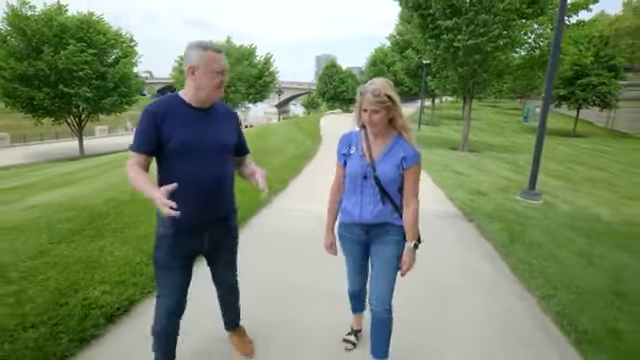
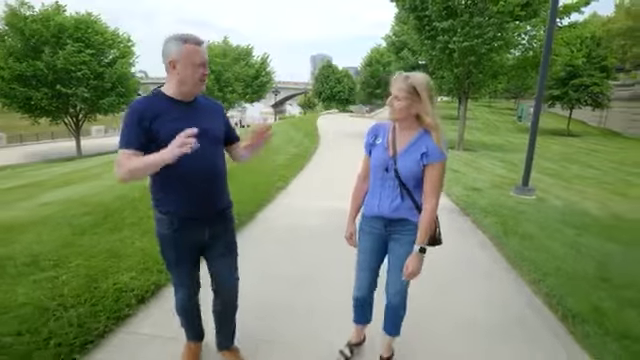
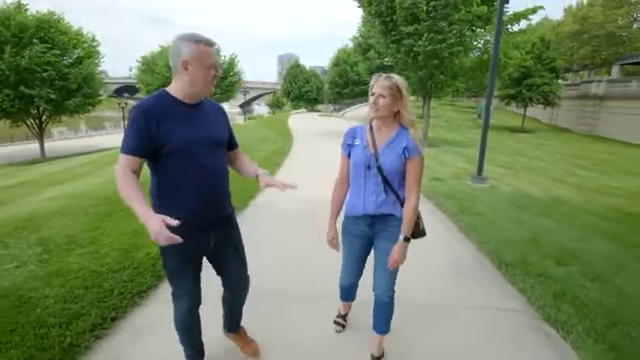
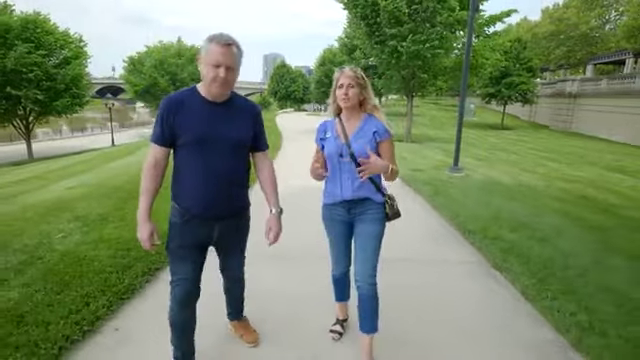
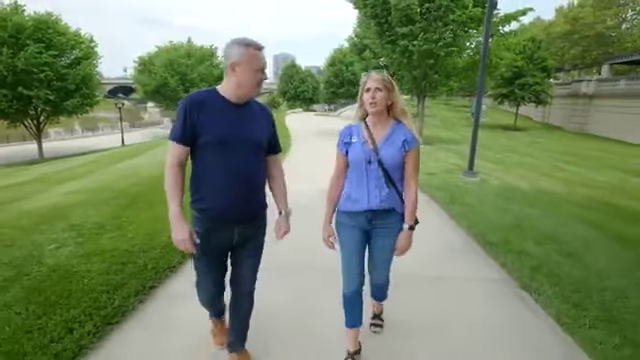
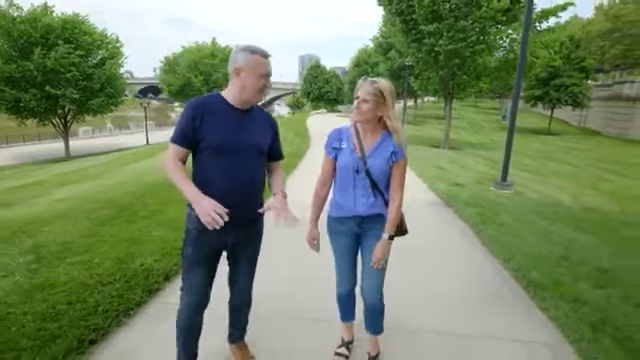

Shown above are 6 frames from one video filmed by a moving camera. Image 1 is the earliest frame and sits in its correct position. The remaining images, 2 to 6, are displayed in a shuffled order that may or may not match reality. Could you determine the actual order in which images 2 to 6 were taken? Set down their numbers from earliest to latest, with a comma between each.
2, 6, 3, 5, 4
